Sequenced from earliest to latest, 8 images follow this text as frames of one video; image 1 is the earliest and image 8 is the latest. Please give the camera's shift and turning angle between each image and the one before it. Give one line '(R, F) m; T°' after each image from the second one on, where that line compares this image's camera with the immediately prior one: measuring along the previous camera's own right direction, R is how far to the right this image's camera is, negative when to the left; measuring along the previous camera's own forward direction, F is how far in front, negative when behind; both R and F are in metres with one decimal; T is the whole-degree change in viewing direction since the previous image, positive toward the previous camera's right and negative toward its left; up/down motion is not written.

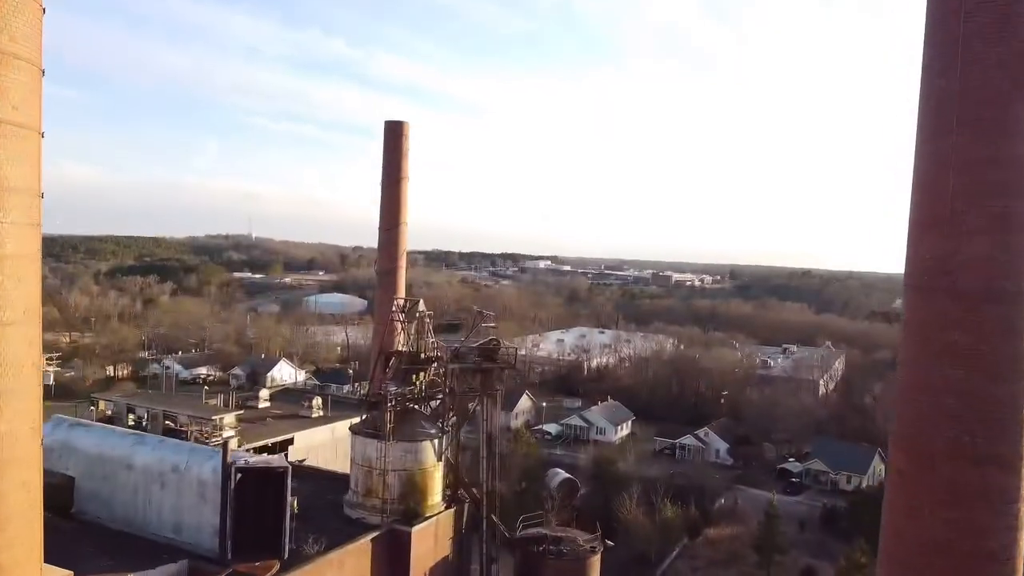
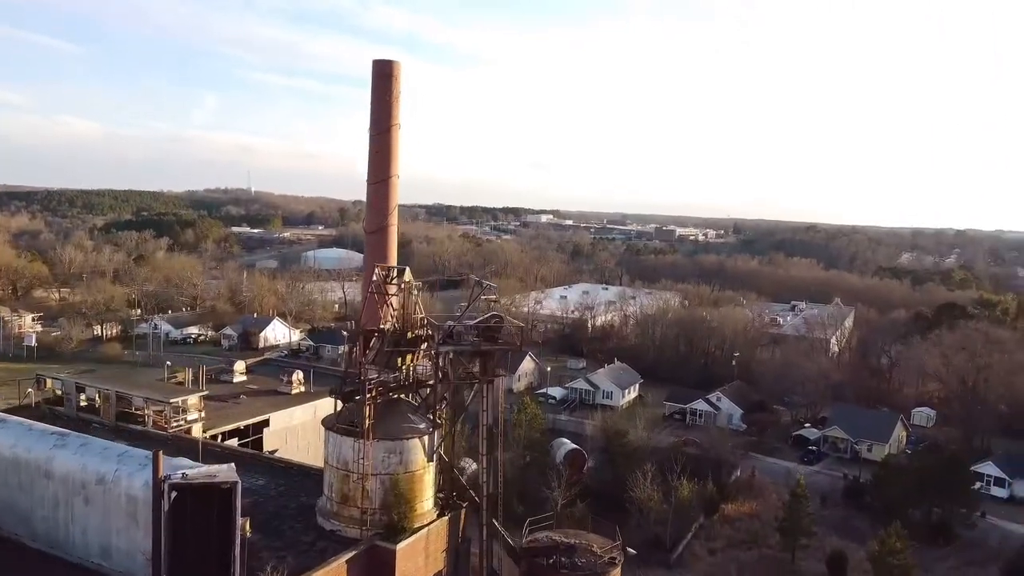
(0.0, +1.8) m; 0°
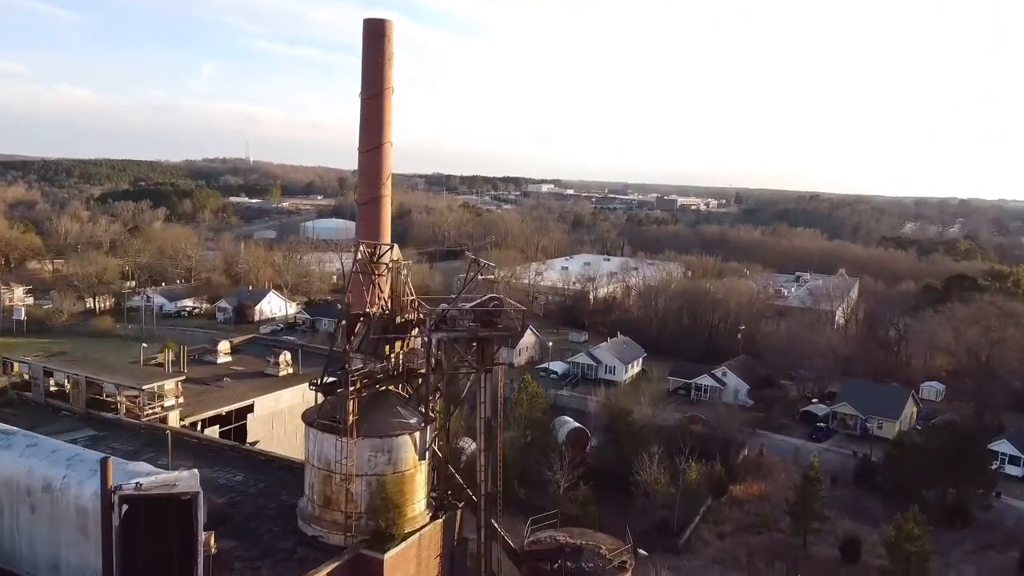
(0.0, +0.9) m; 0°
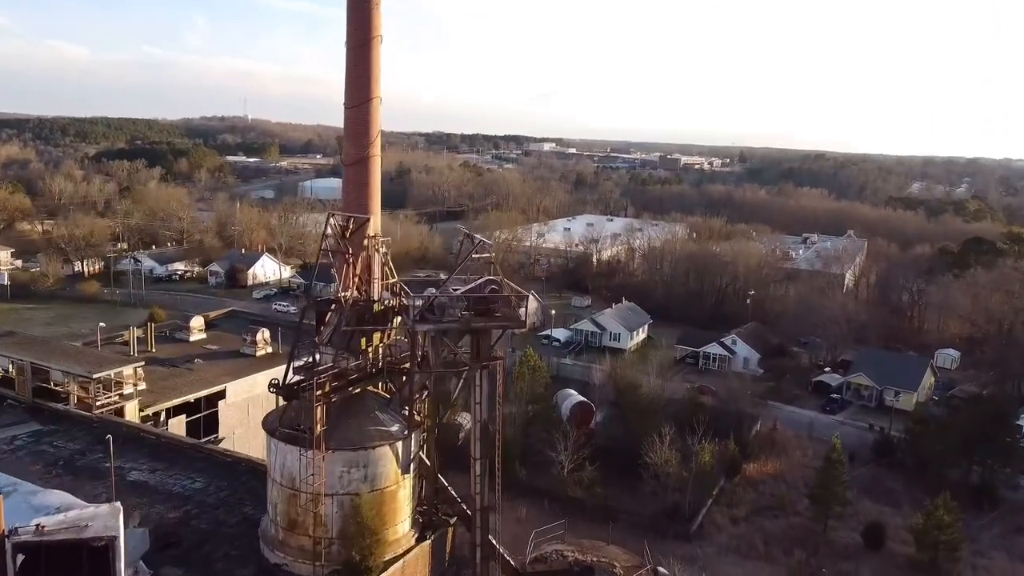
(0.0, +1.3) m; 0°
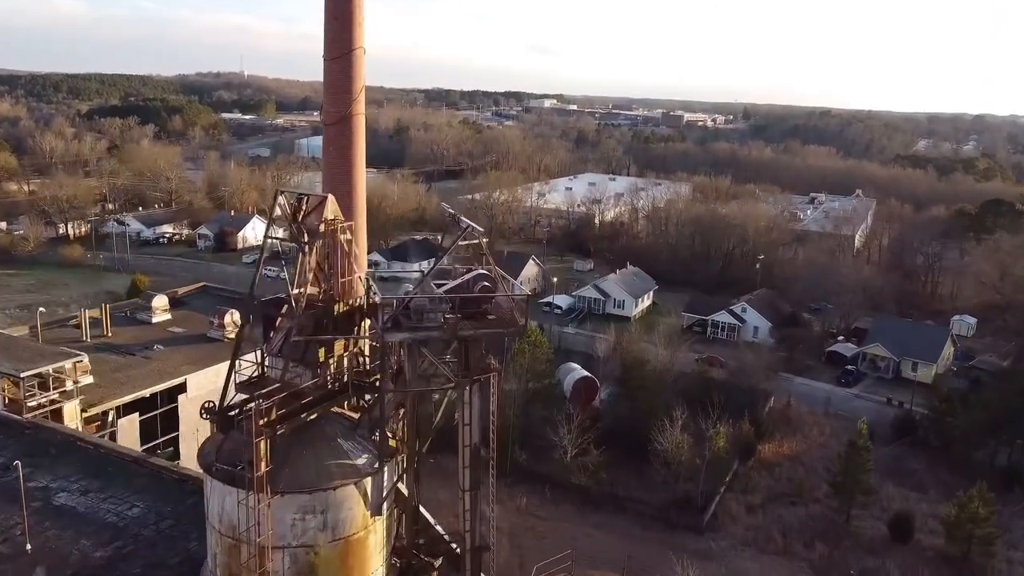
(0.0, +1.3) m; 0°
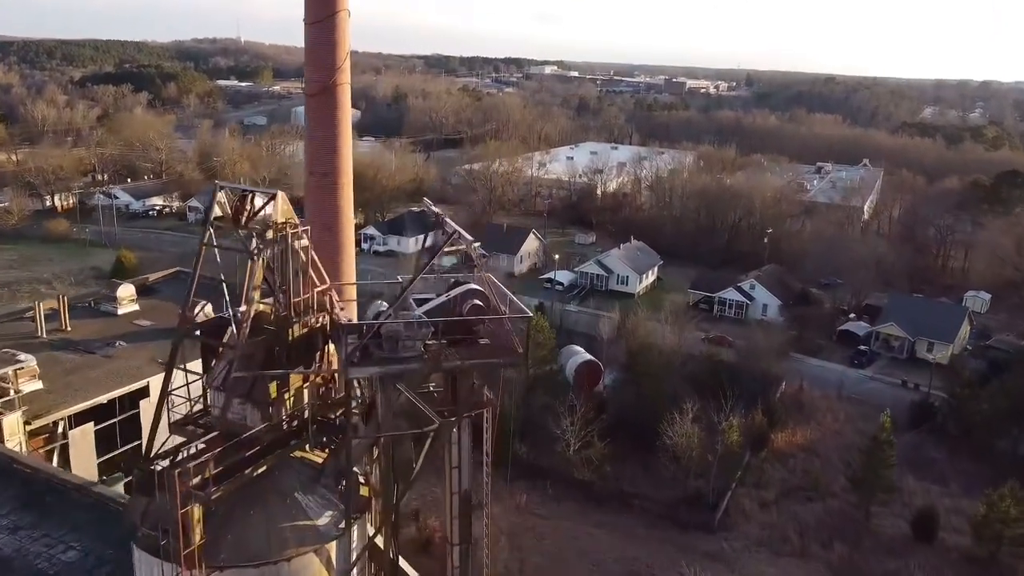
(0.0, +1.0) m; 0°
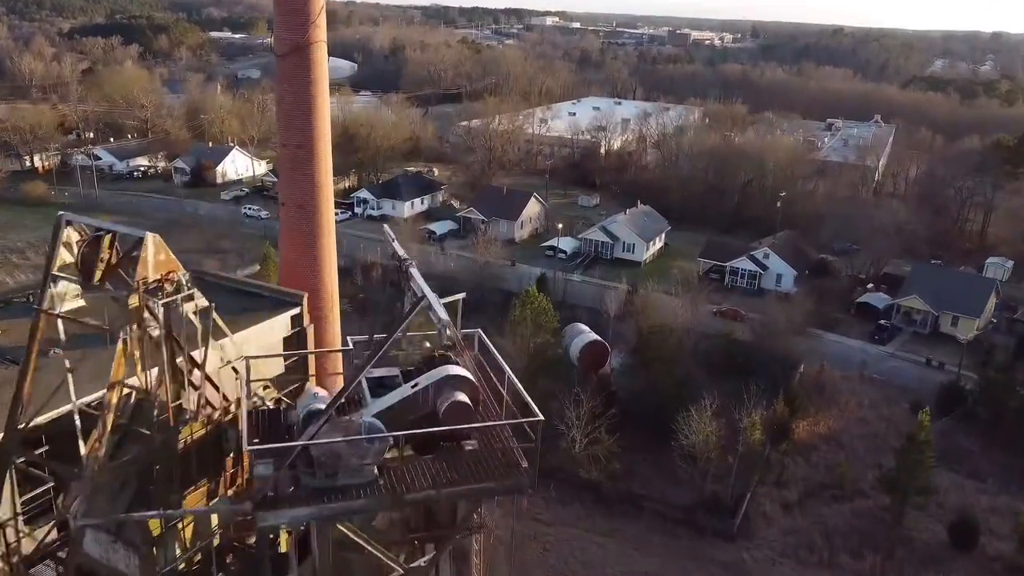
(0.0, +1.4) m; 0°
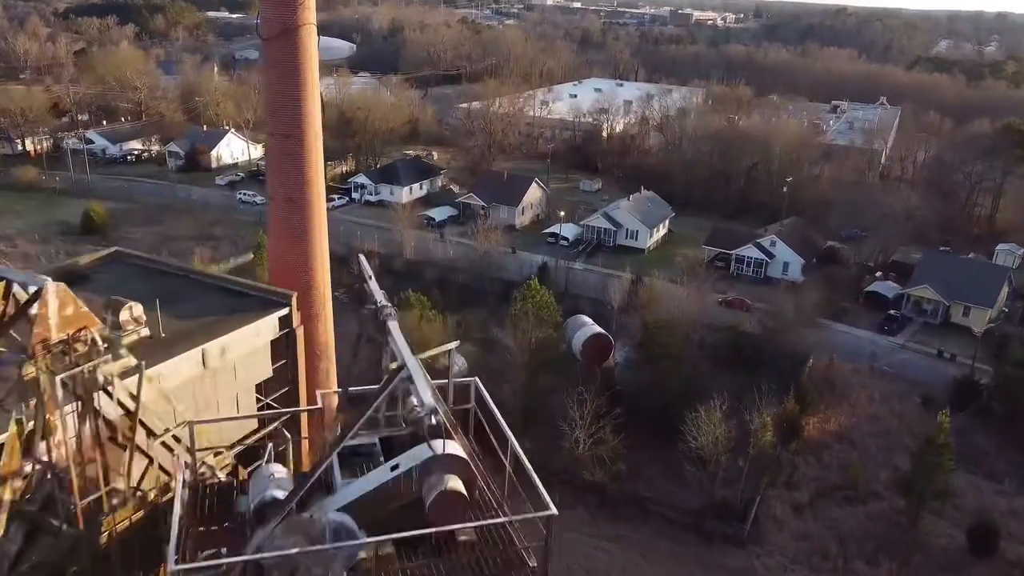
(0.0, +0.6) m; 0°
